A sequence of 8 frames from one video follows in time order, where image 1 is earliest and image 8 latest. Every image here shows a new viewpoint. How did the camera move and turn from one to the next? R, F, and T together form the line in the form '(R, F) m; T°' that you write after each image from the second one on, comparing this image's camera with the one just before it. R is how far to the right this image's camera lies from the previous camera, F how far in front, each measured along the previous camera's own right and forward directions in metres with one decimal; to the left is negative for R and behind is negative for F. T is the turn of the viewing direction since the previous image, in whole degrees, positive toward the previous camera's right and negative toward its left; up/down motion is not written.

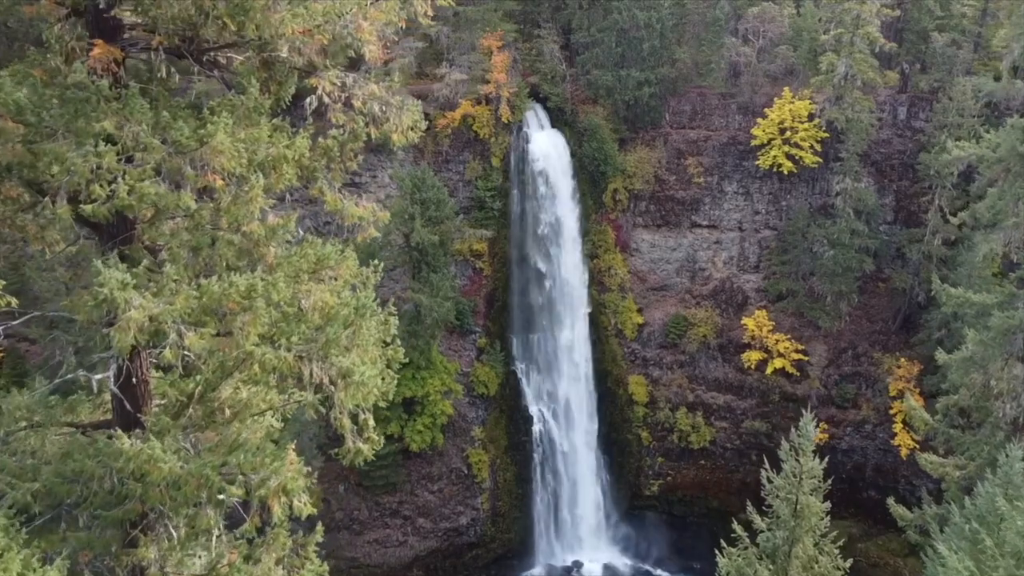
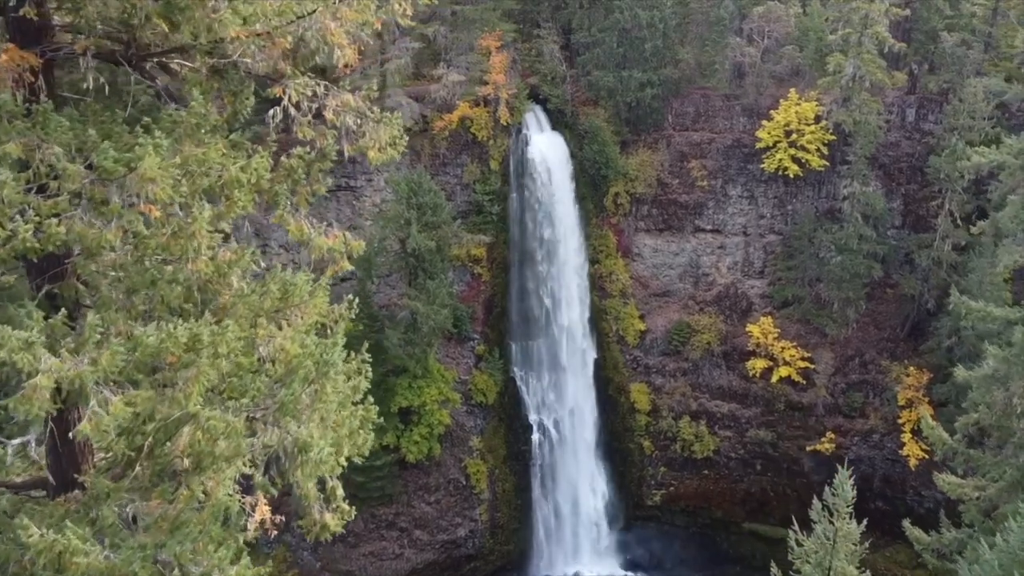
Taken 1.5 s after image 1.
(0.0, +0.5) m; 0°
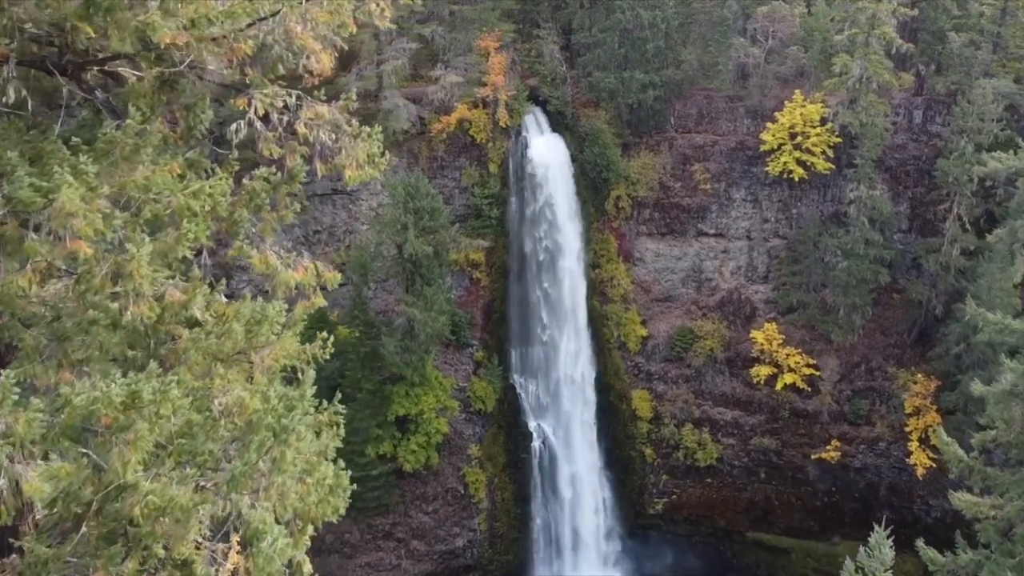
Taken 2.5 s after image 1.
(0.0, +0.4) m; 0°
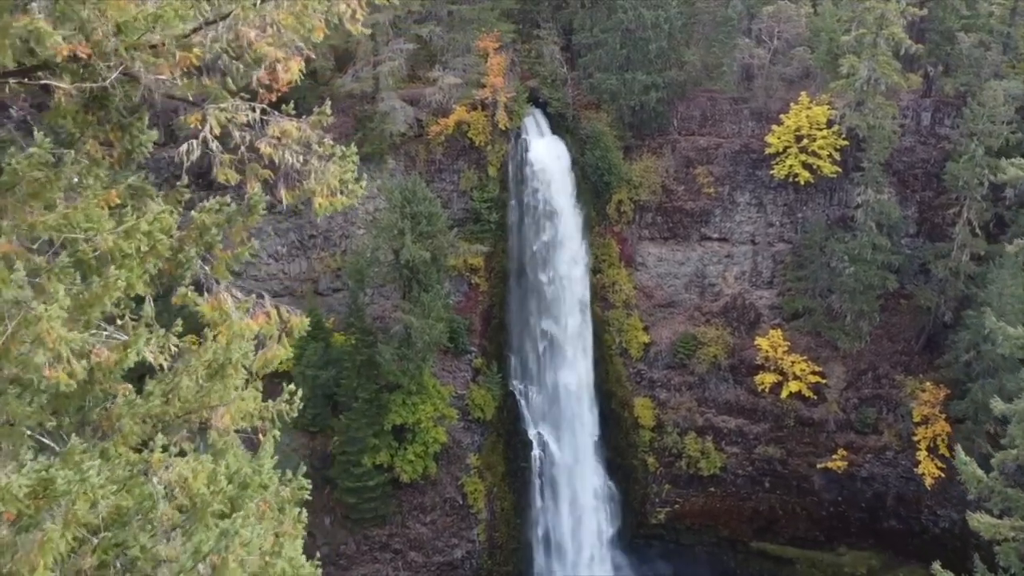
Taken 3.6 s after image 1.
(0.0, +0.4) m; 0°
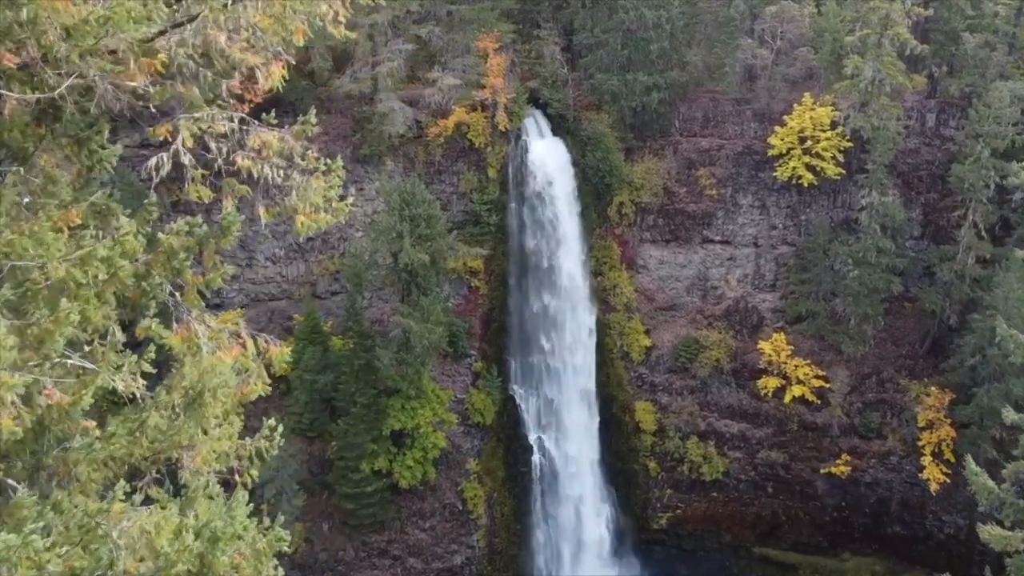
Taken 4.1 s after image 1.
(0.0, +0.2) m; 0°
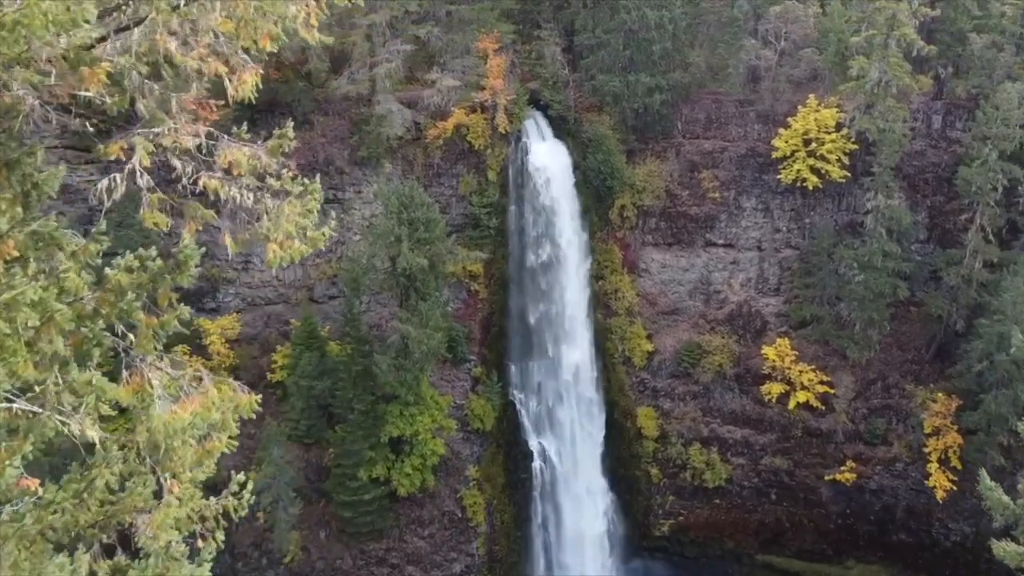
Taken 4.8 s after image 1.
(0.0, +0.3) m; 0°
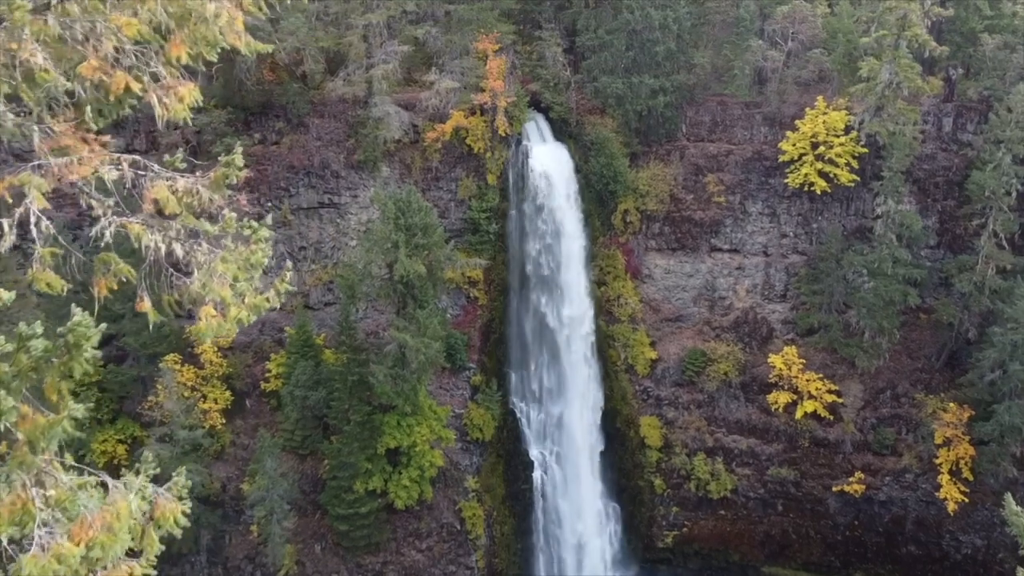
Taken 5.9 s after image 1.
(0.0, +0.4) m; 0°
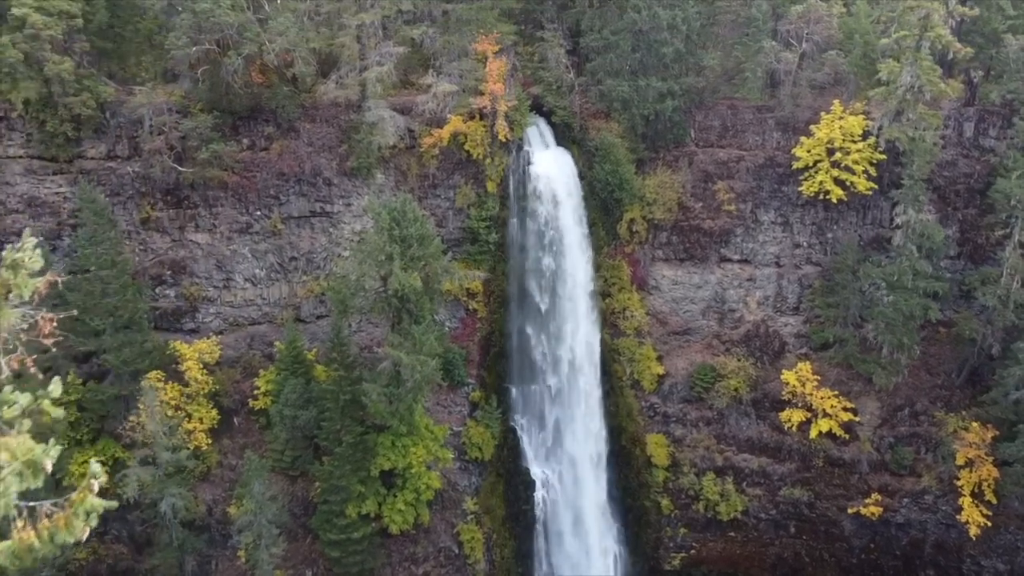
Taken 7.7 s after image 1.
(0.0, +0.8) m; 0°
